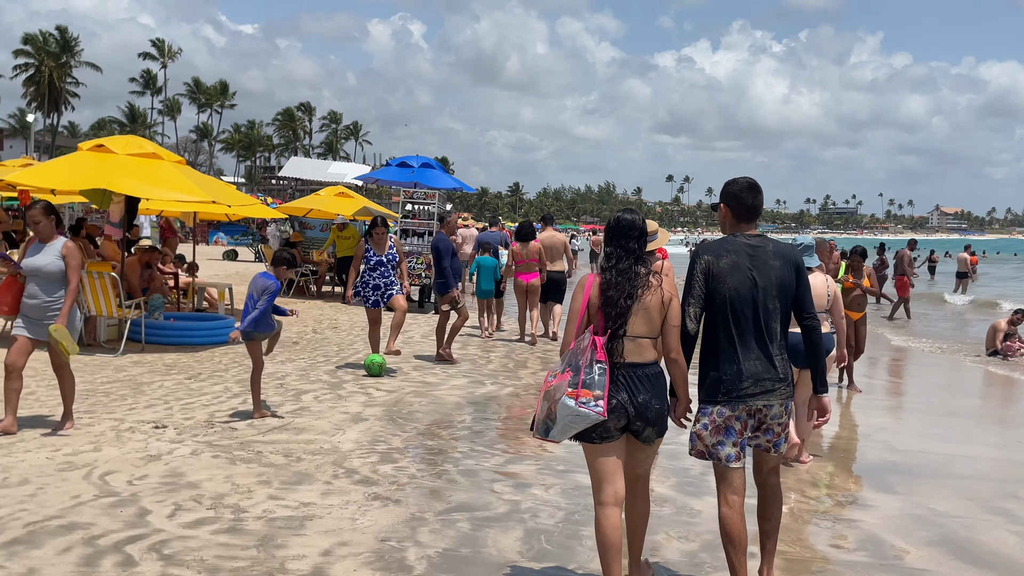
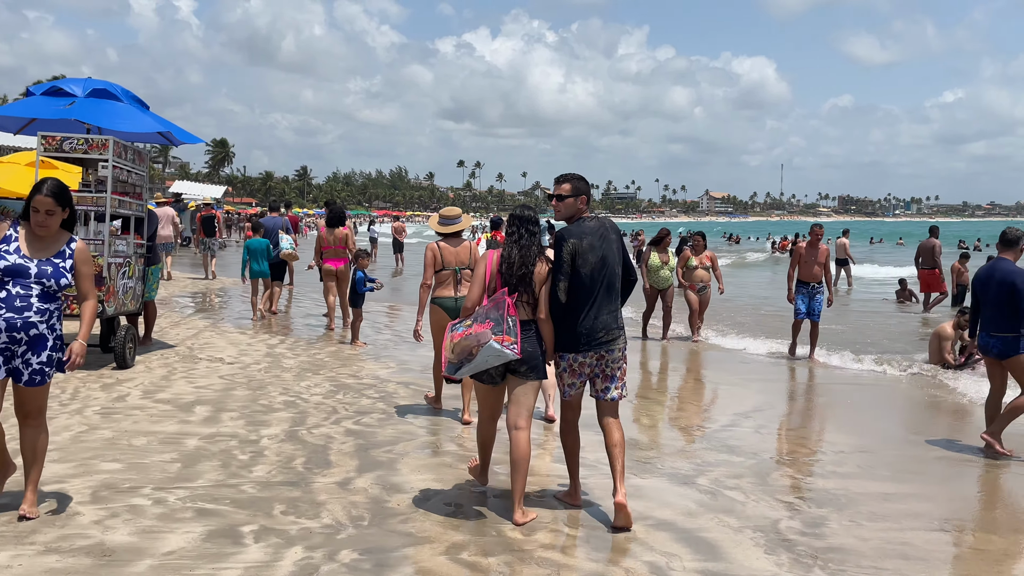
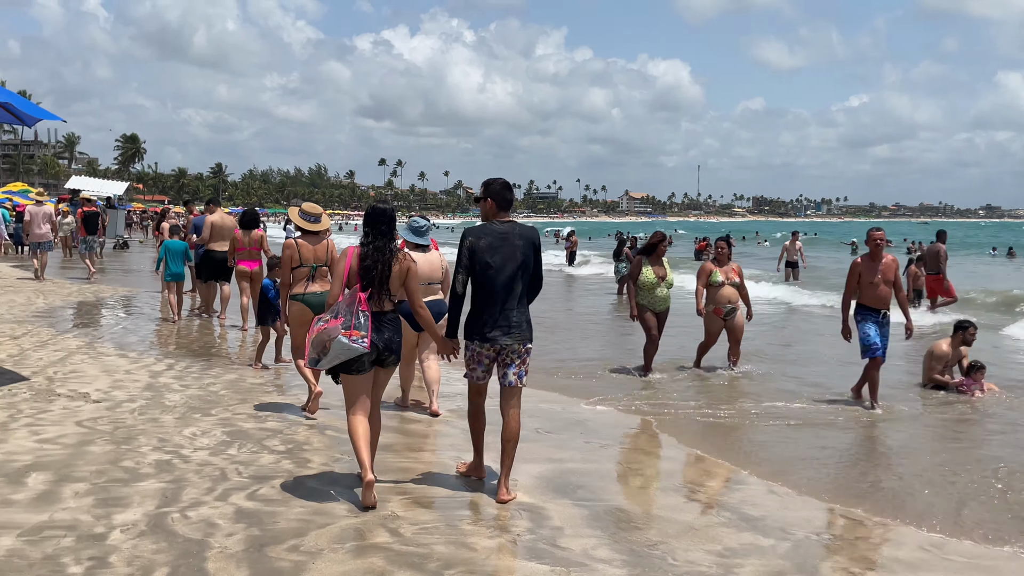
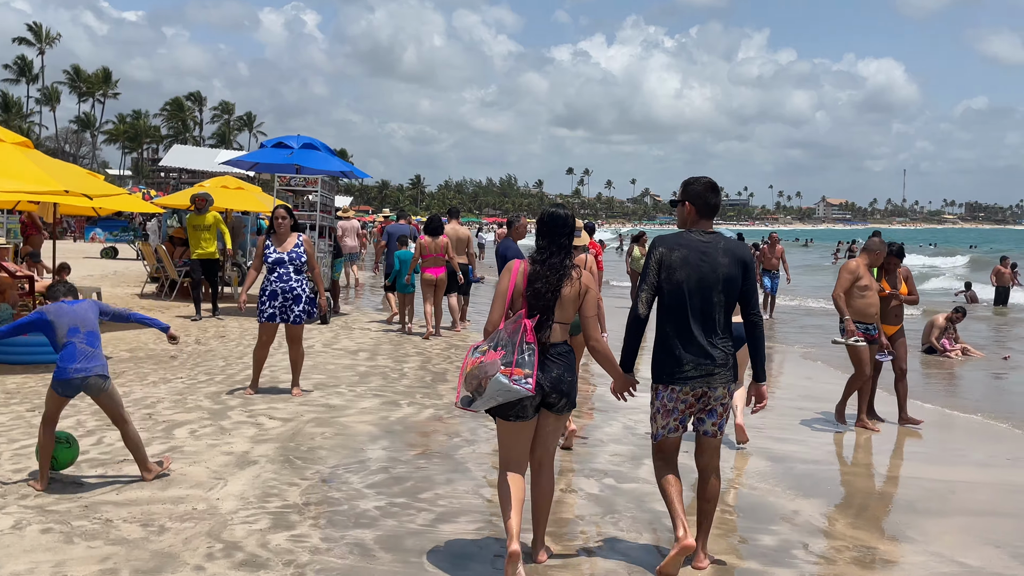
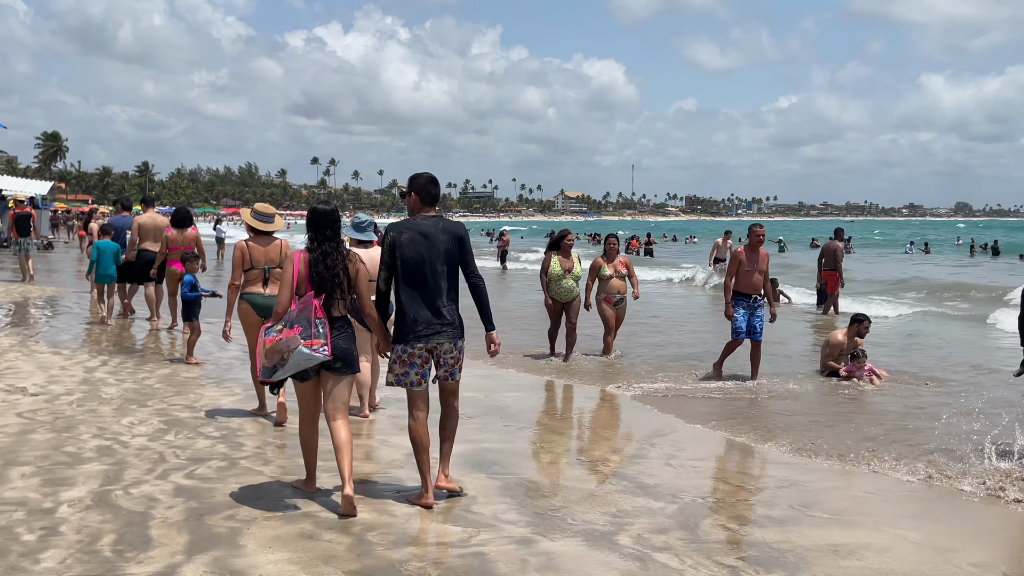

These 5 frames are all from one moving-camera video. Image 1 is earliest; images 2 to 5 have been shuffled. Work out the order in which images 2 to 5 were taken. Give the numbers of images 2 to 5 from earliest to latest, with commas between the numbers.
4, 2, 5, 3
